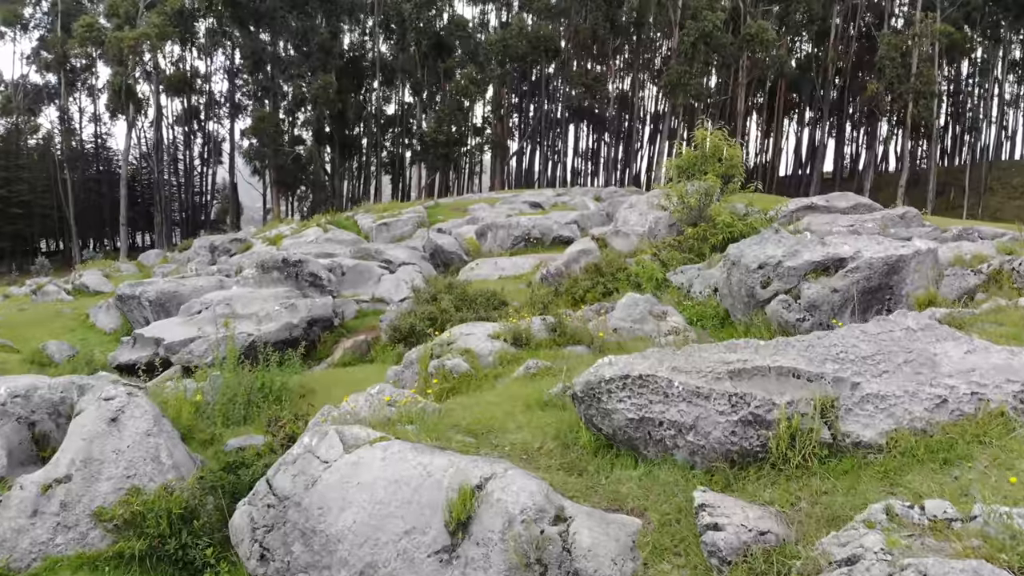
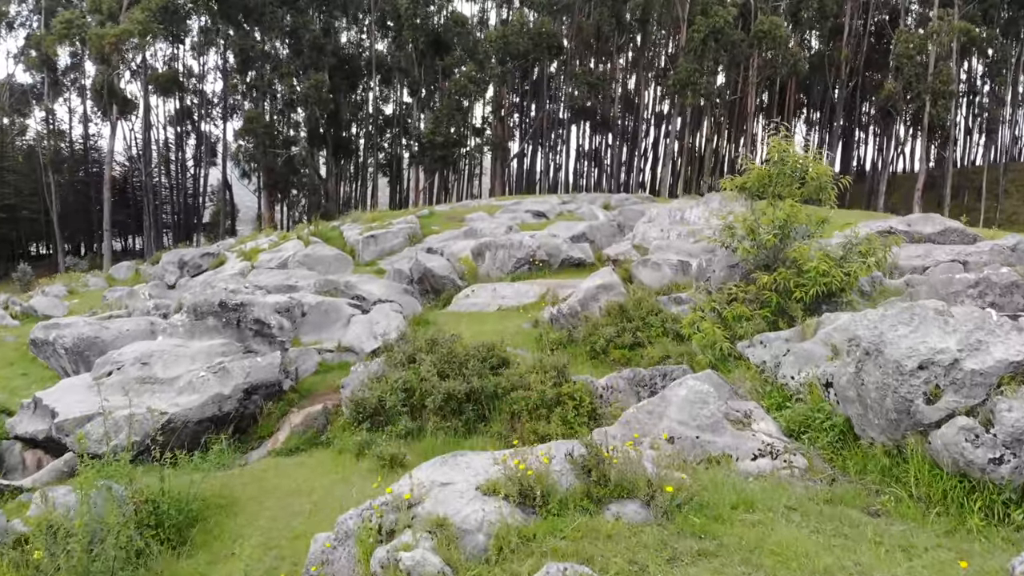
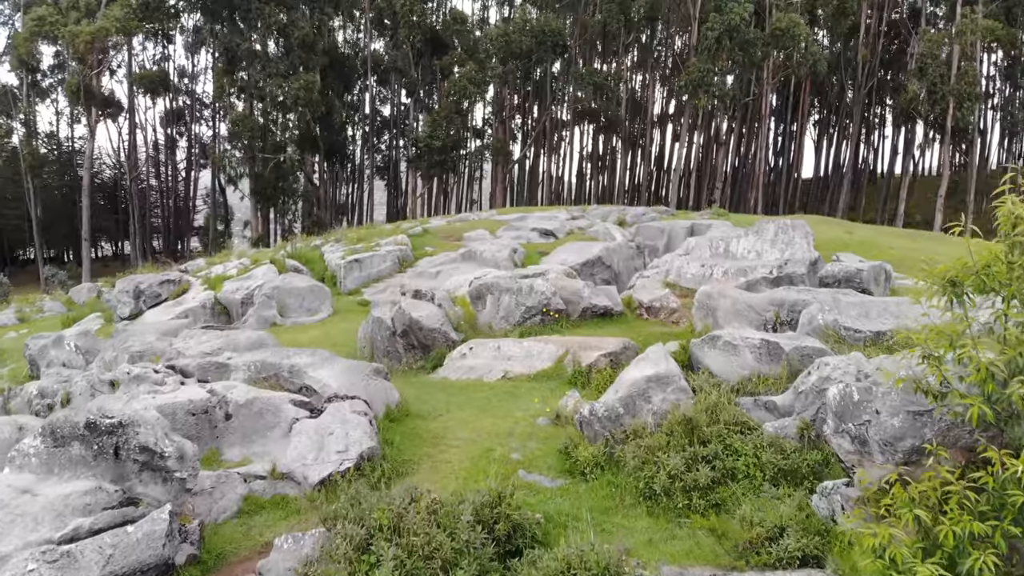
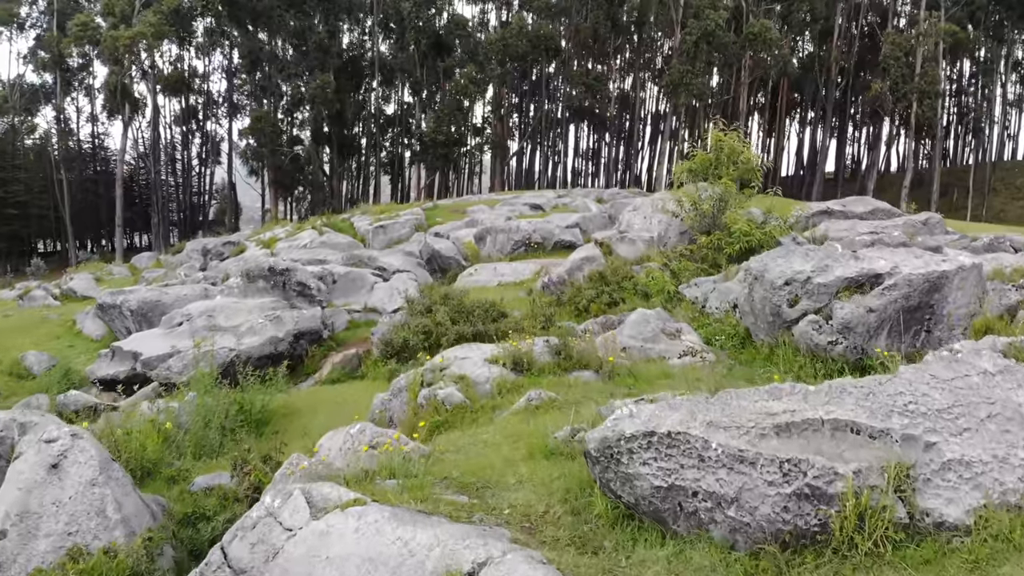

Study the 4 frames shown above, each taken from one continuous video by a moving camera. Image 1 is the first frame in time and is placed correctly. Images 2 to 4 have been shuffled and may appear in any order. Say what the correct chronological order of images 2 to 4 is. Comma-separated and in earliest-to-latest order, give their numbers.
4, 2, 3
